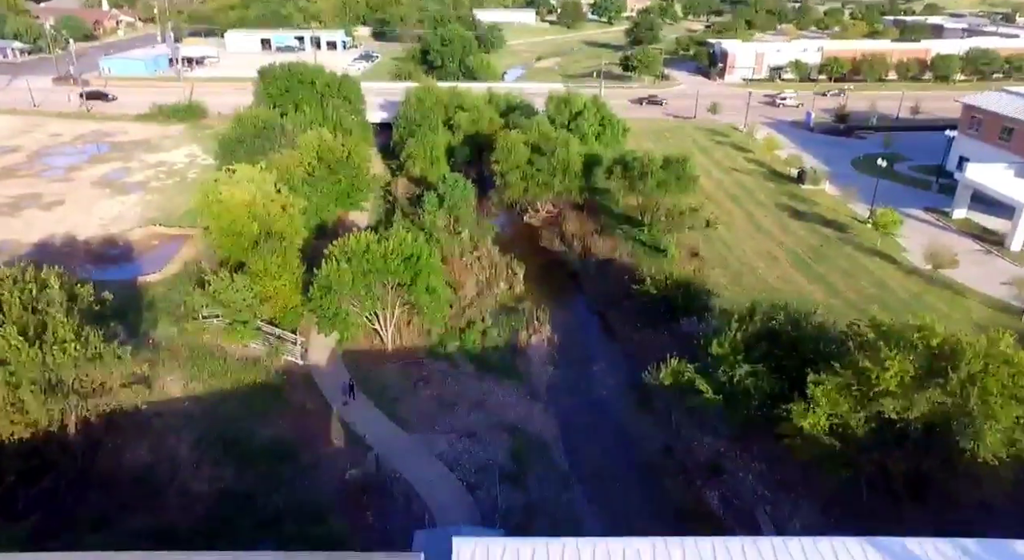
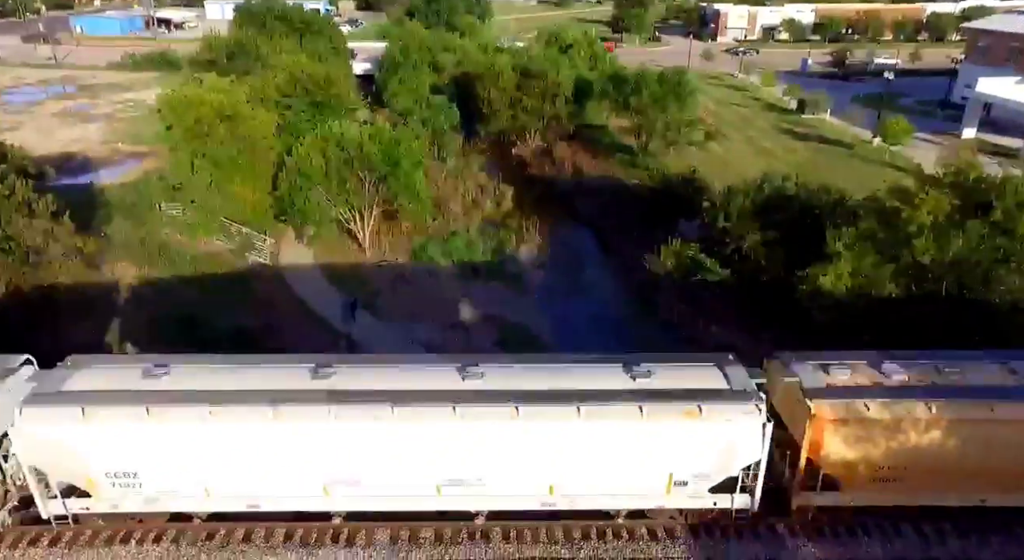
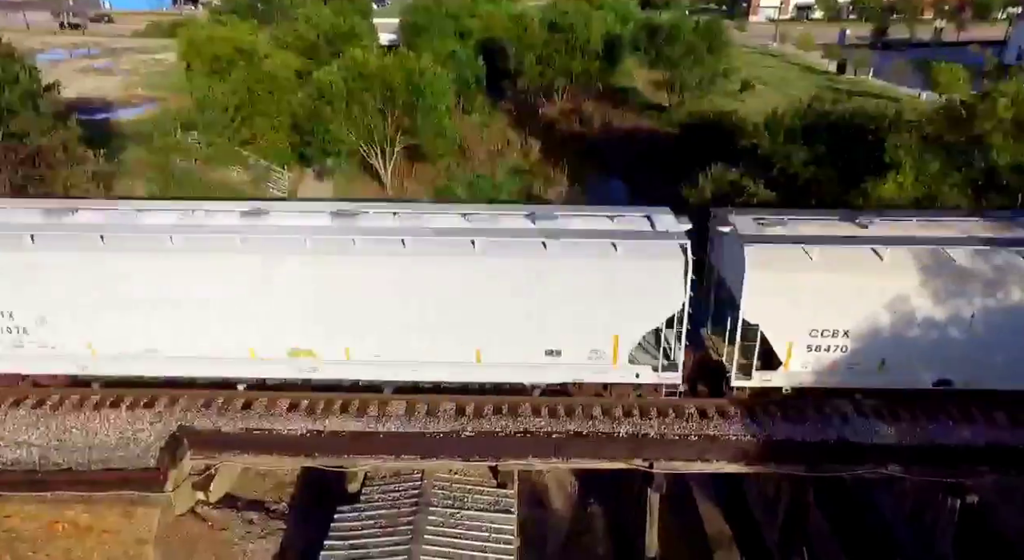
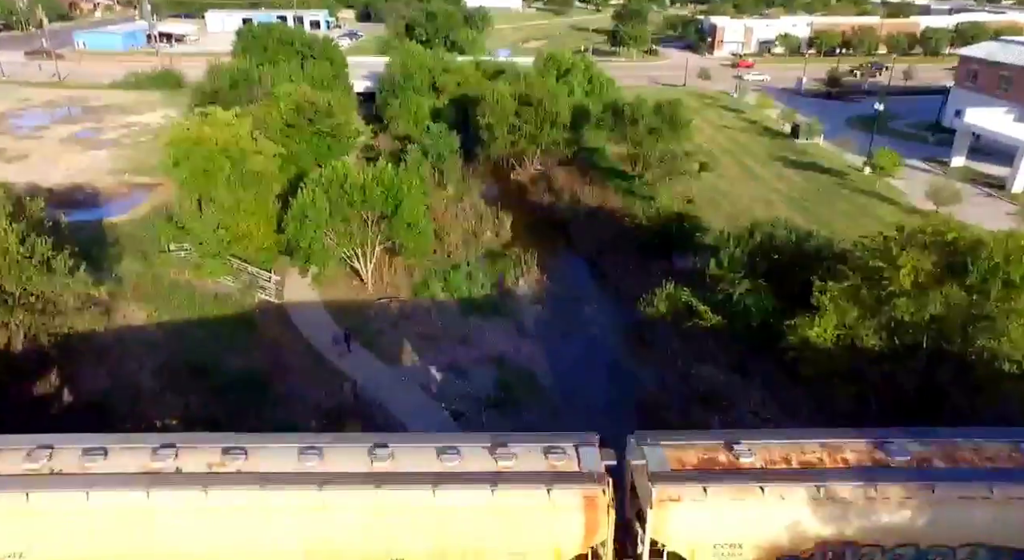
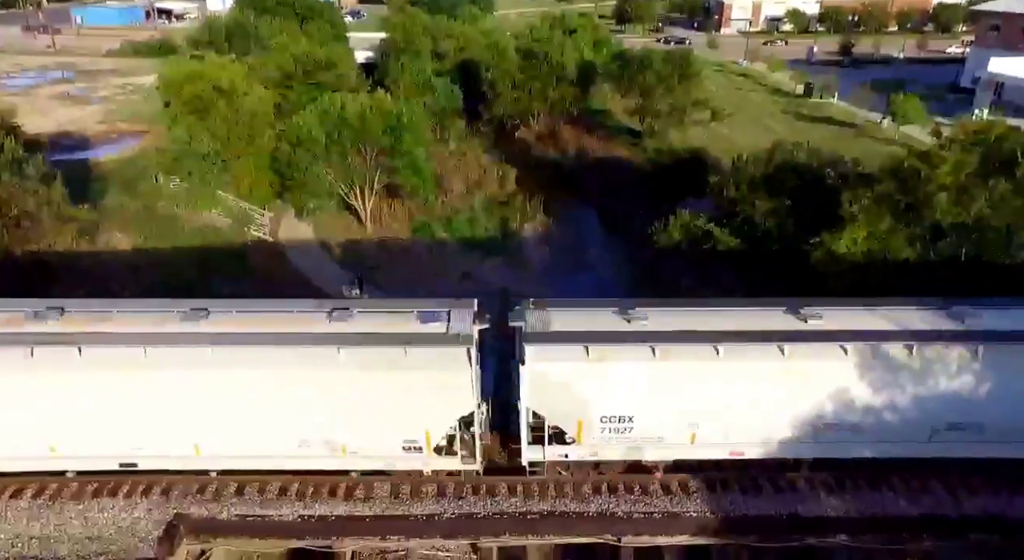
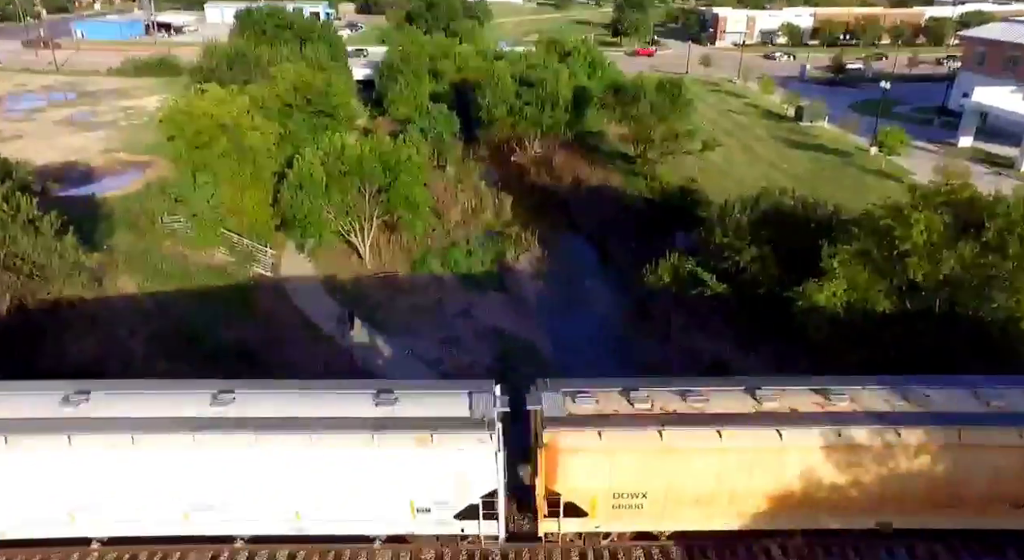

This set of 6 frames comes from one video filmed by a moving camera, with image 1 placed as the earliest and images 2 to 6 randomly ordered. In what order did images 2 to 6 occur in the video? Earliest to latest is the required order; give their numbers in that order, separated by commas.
4, 6, 2, 5, 3
